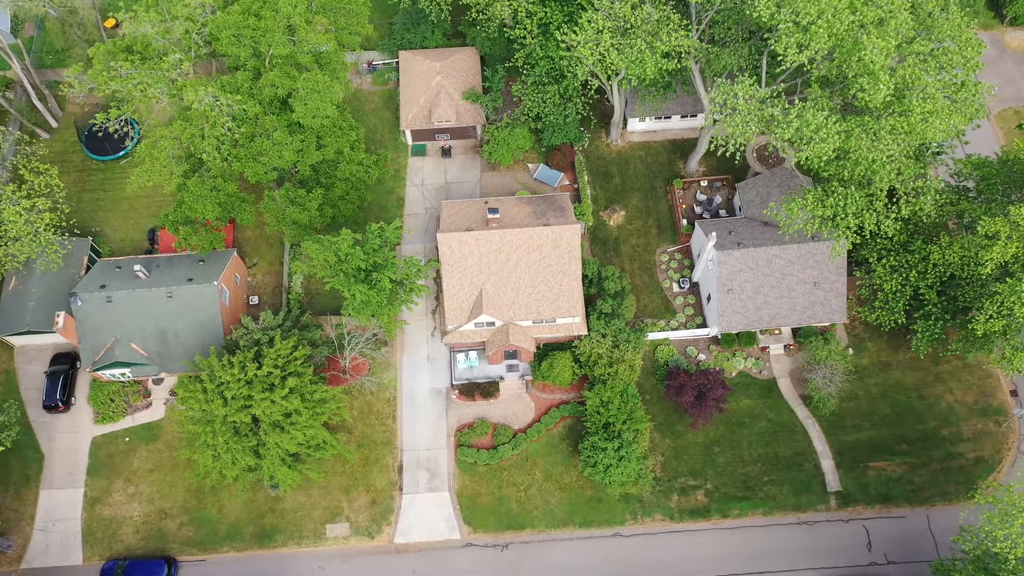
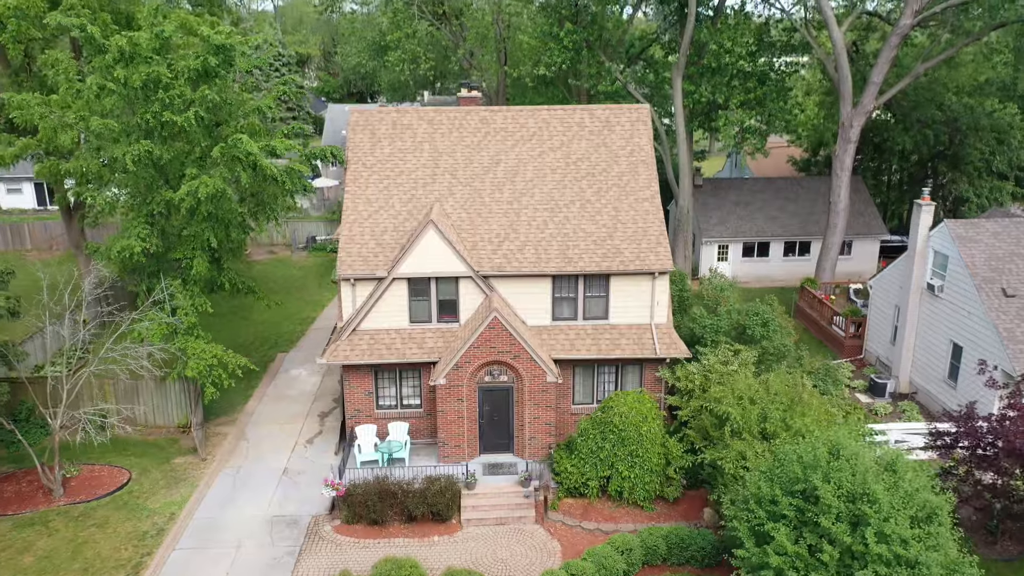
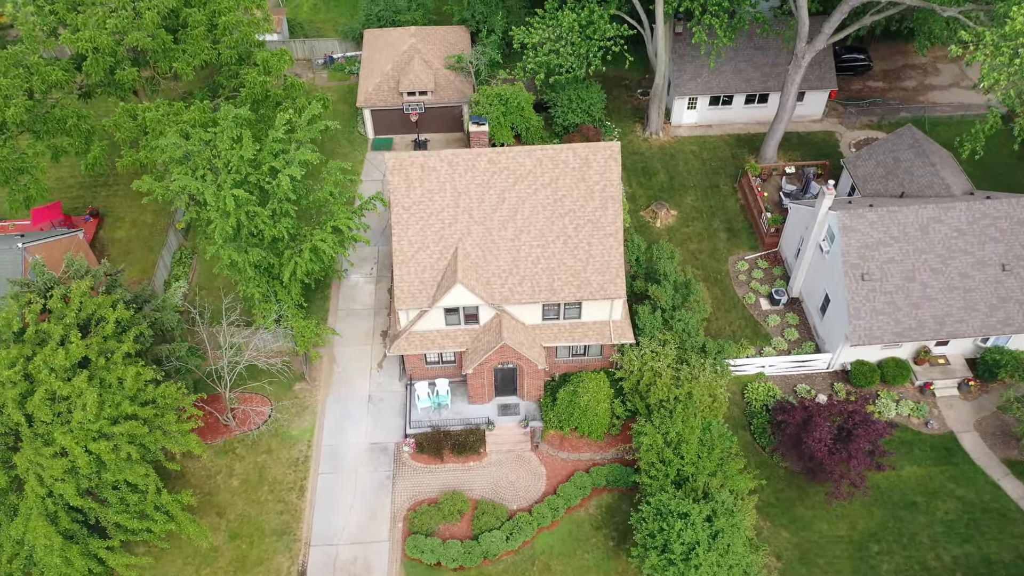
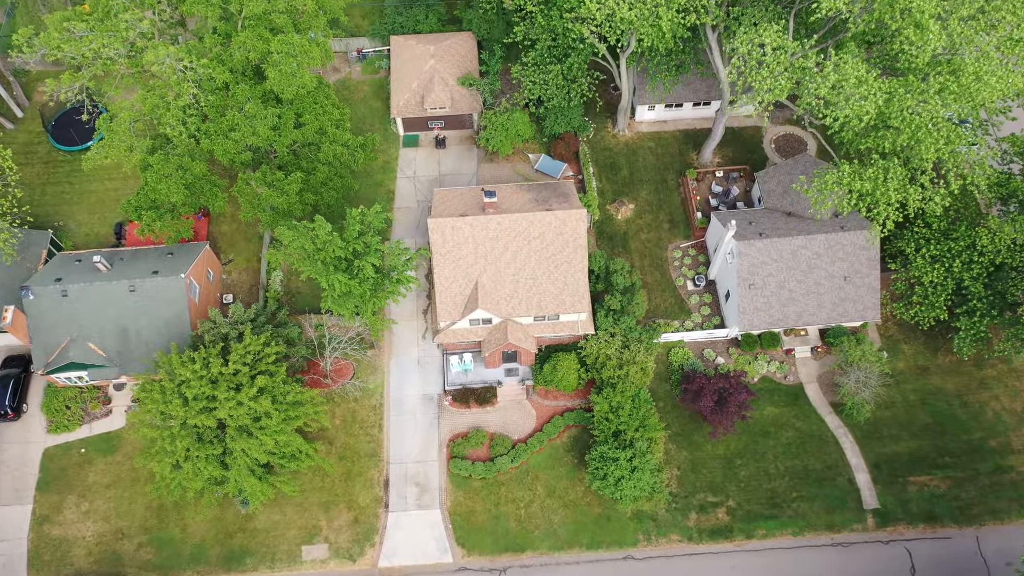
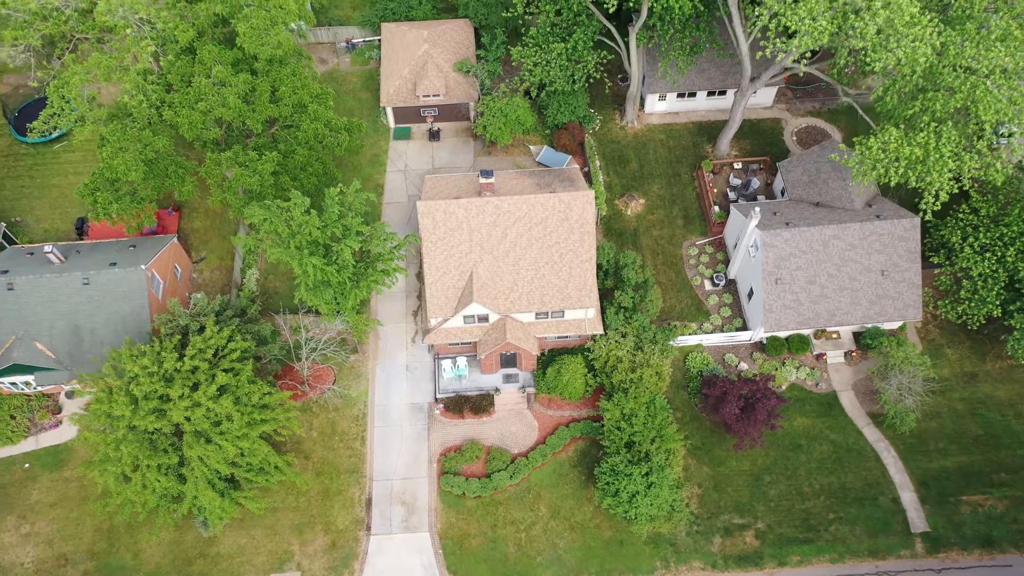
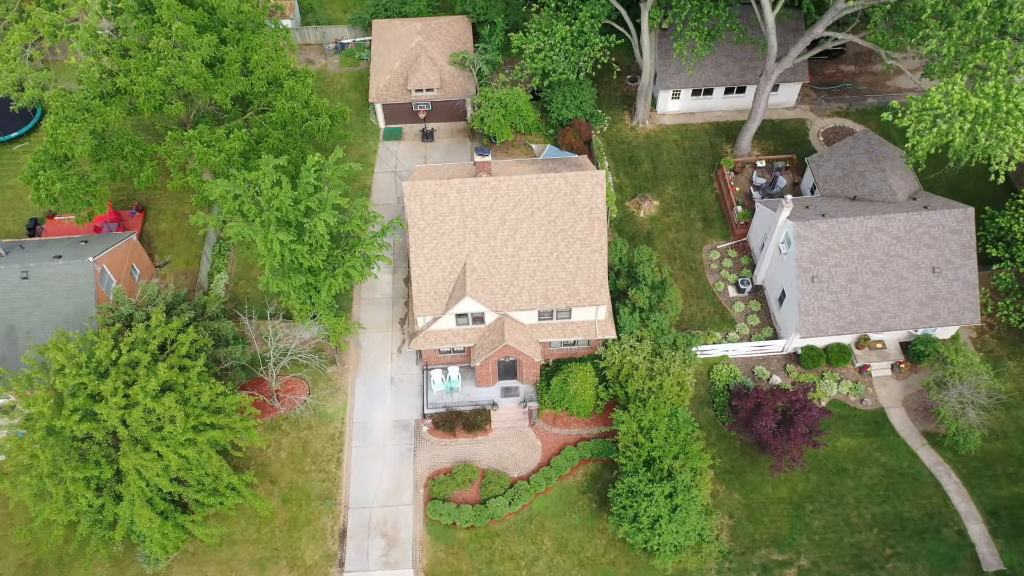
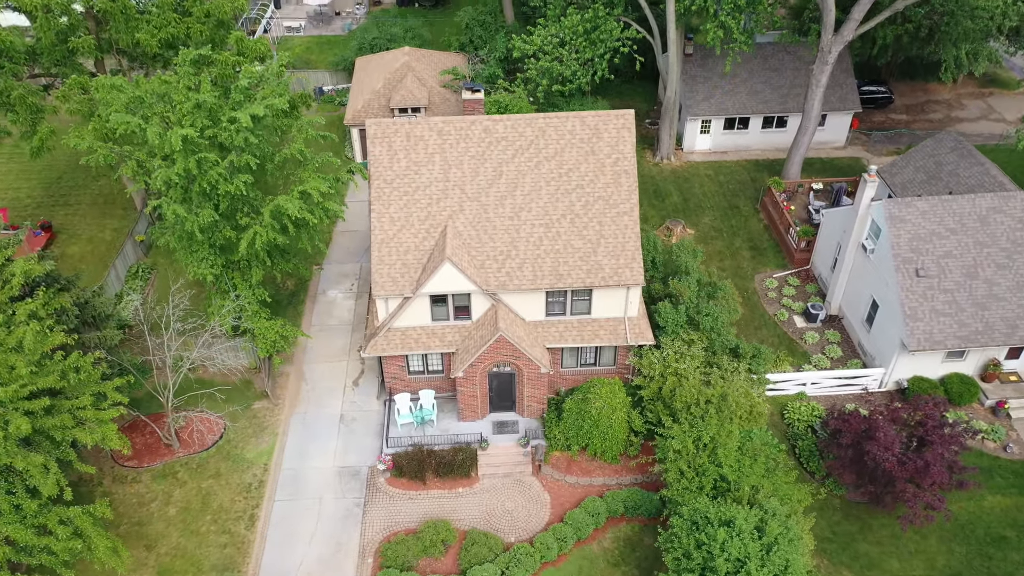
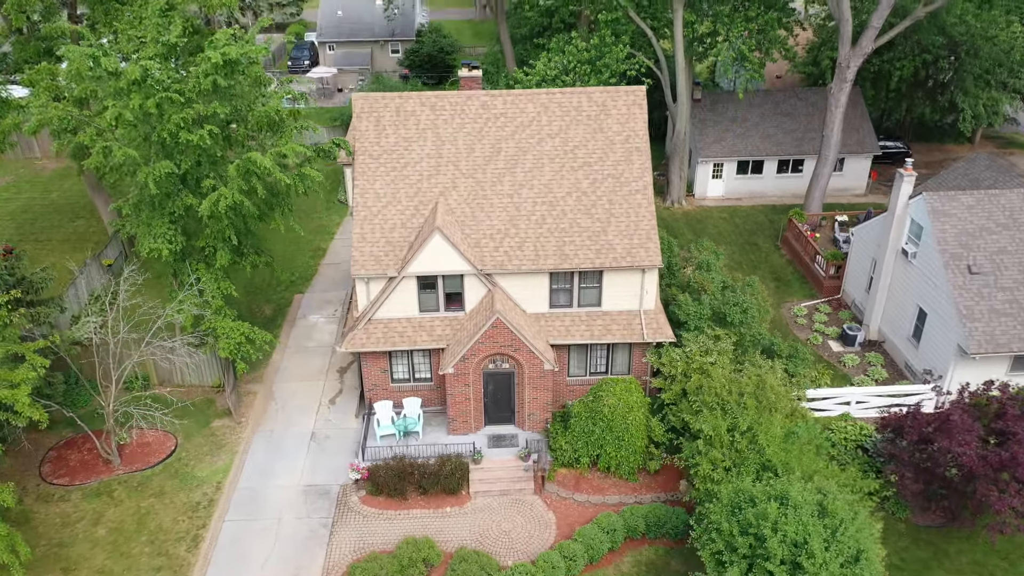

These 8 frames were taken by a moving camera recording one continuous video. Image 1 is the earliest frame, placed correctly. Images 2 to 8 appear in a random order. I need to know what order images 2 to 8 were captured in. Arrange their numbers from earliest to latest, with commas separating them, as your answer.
4, 5, 6, 3, 7, 8, 2
